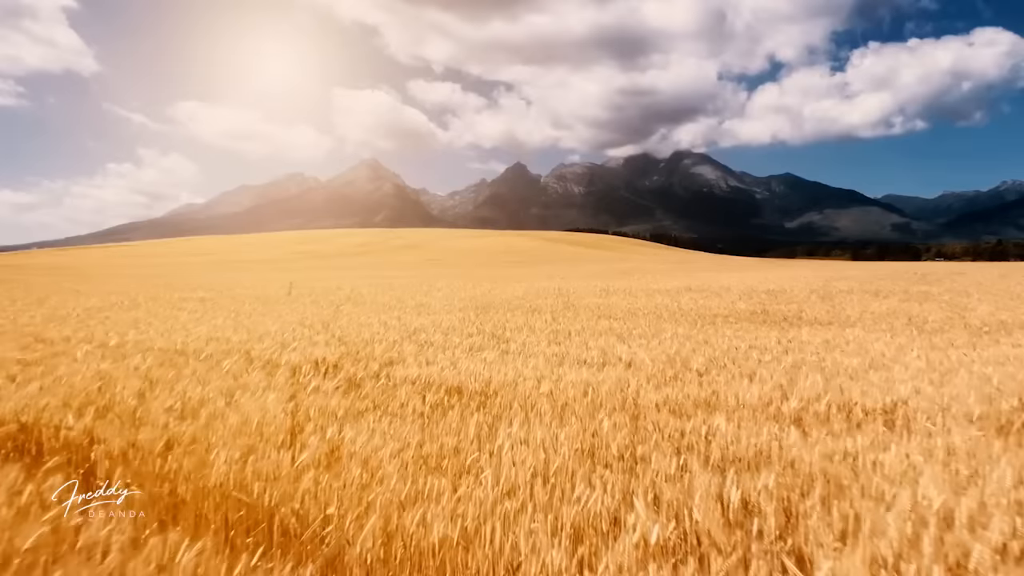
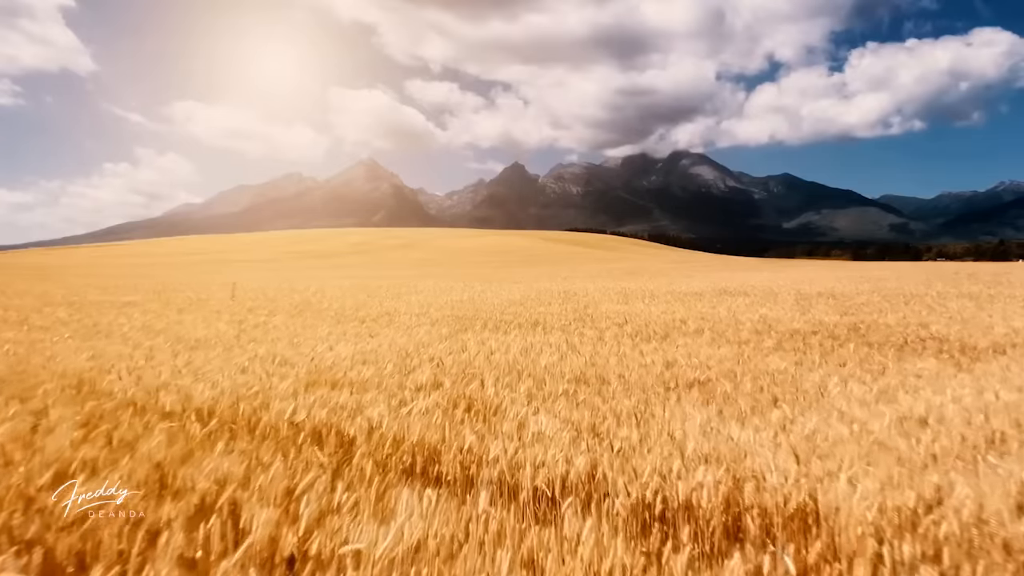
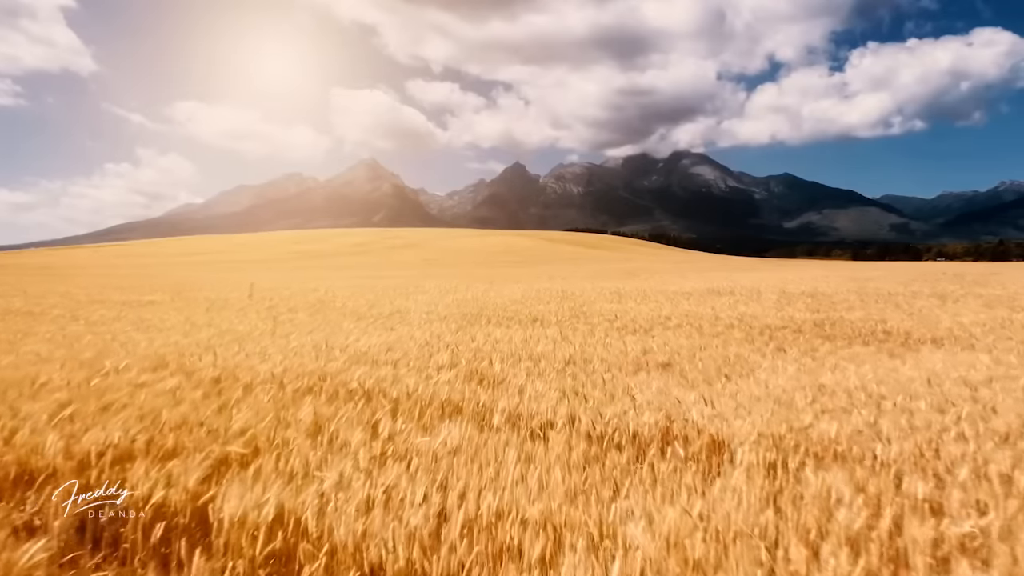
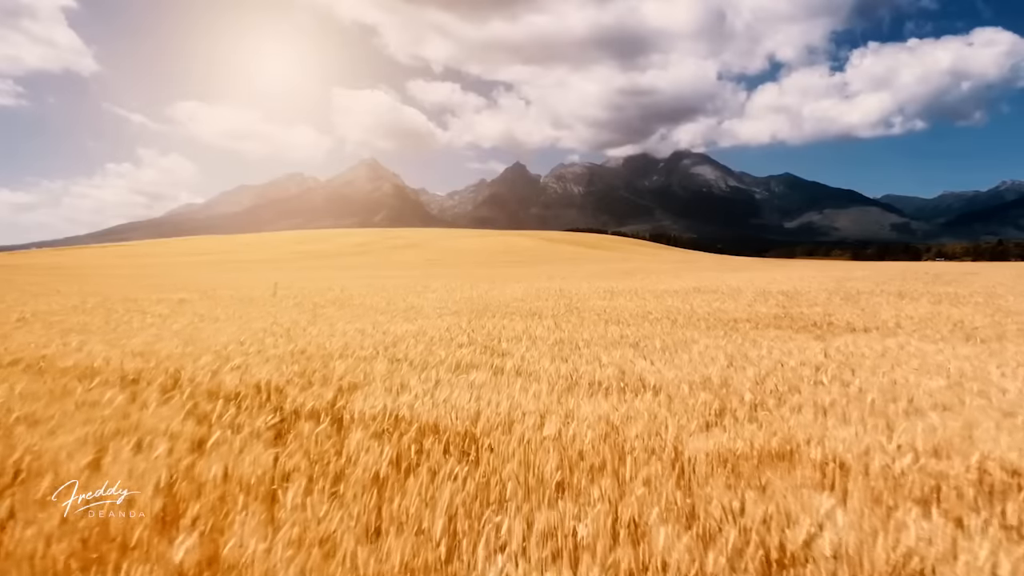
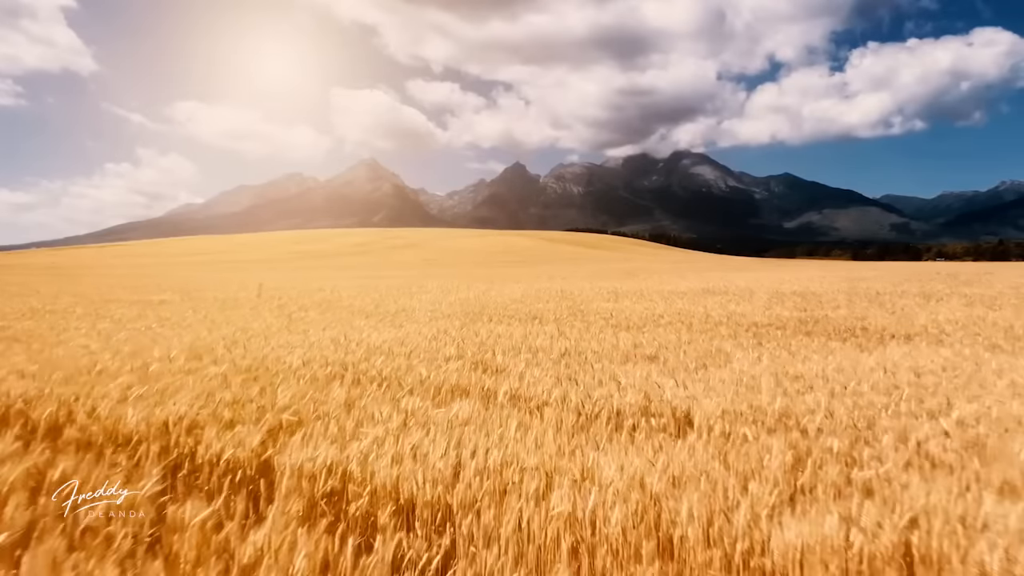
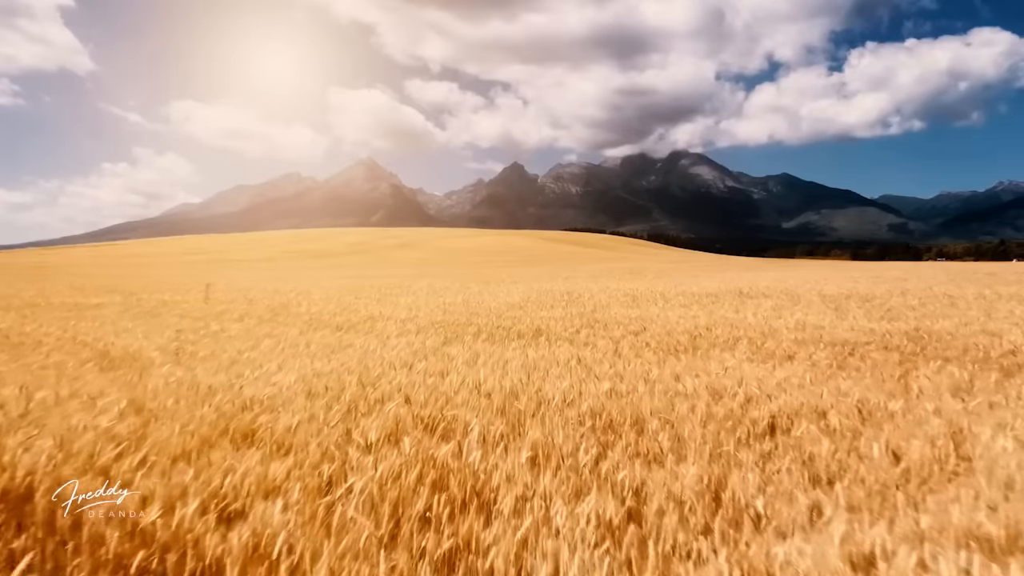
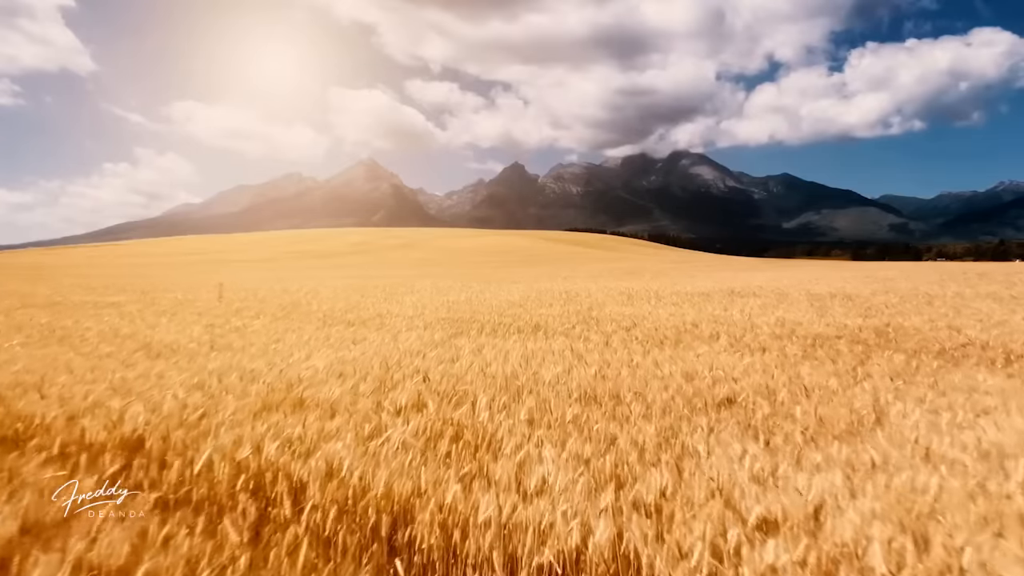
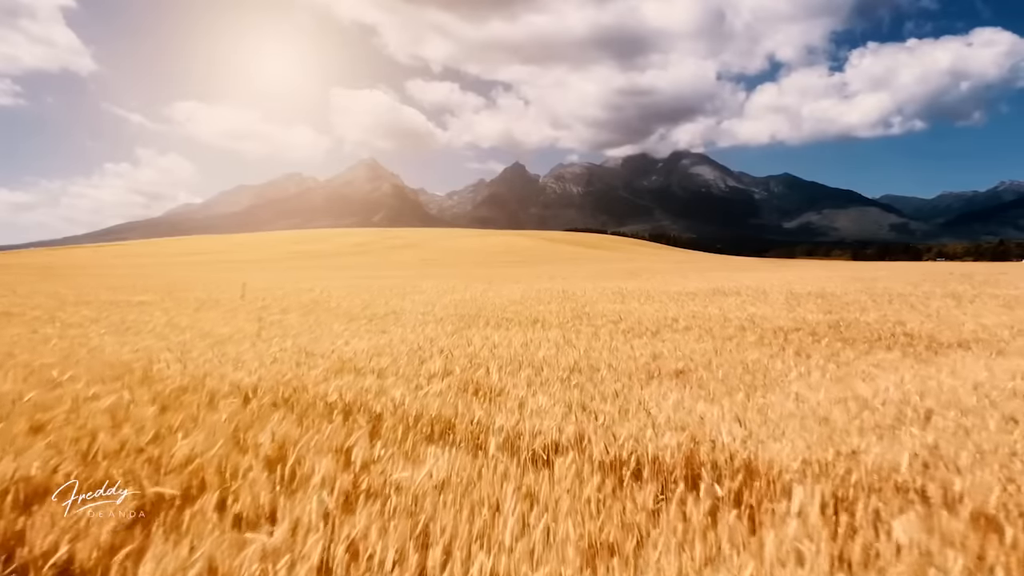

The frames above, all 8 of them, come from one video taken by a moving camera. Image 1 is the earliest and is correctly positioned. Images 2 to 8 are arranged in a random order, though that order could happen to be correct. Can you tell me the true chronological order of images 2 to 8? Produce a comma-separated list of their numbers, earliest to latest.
4, 5, 3, 8, 2, 7, 6
